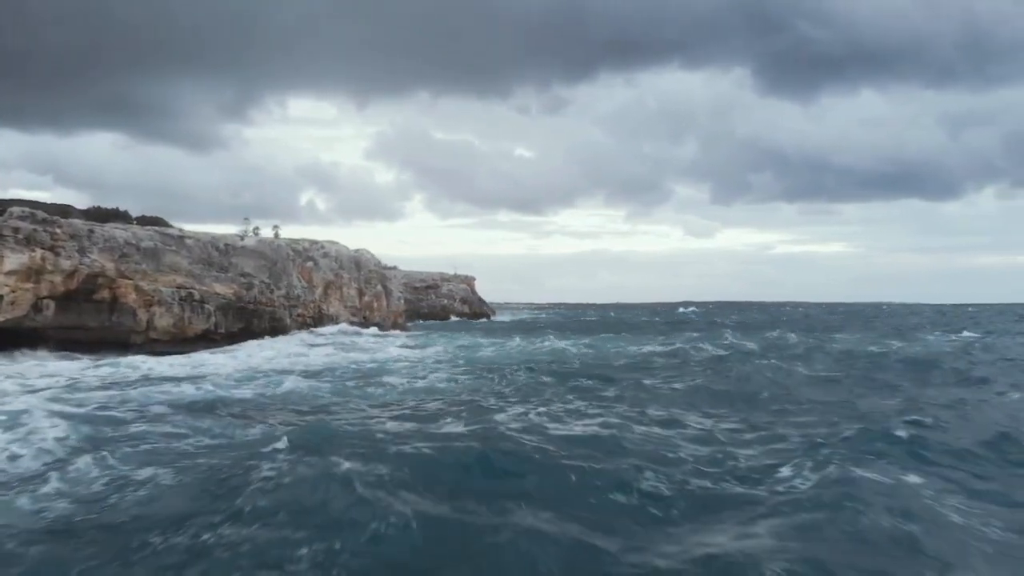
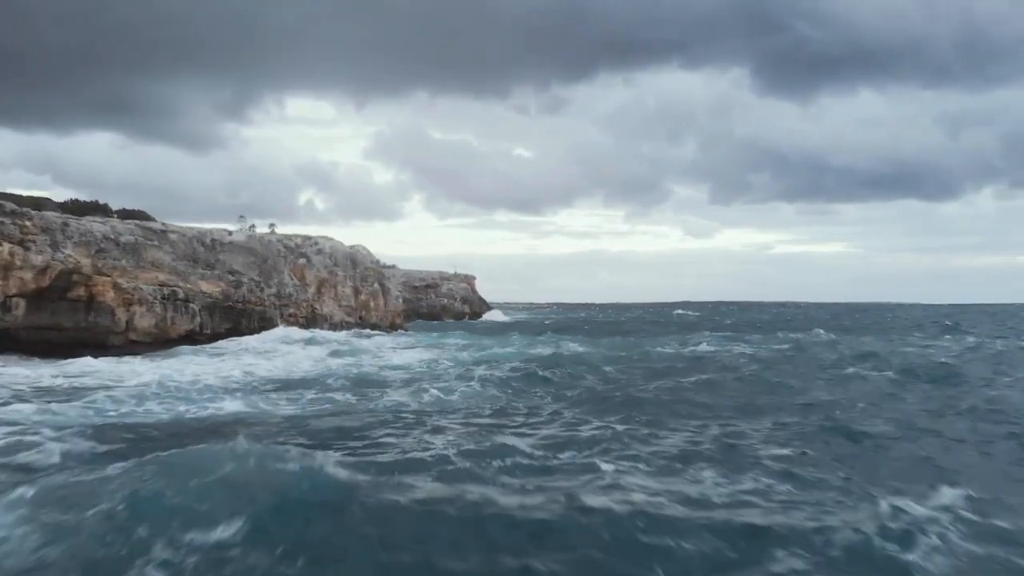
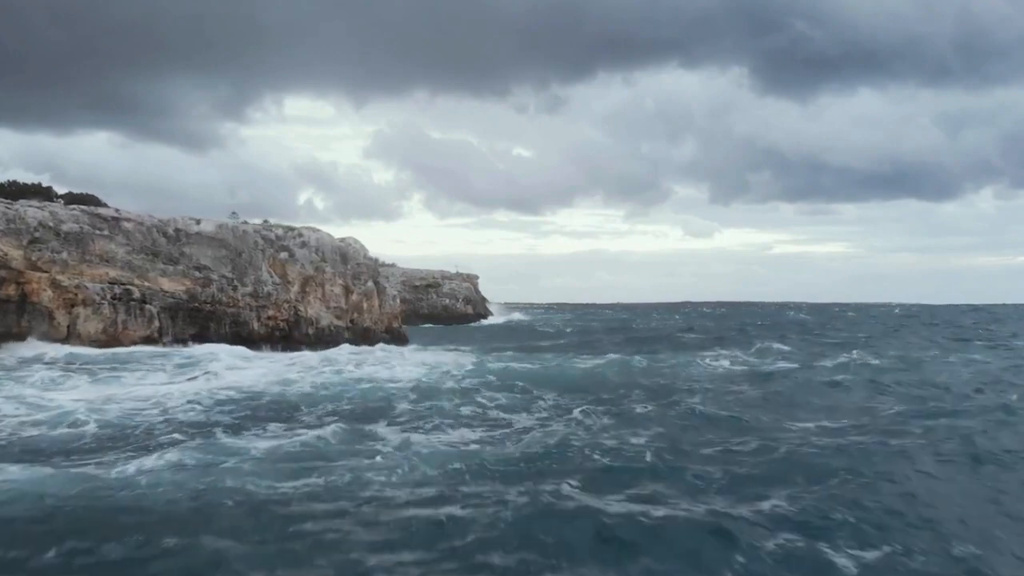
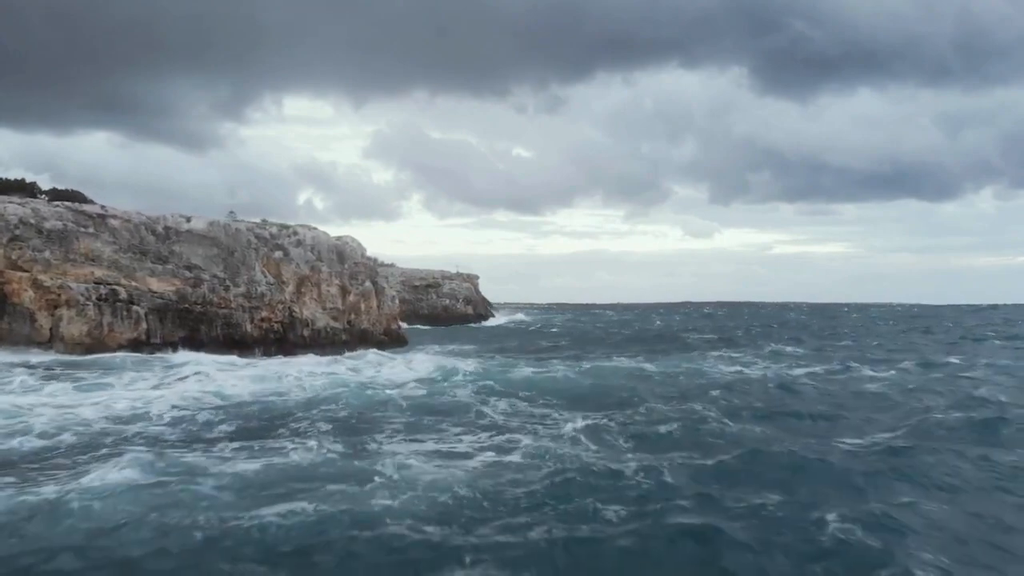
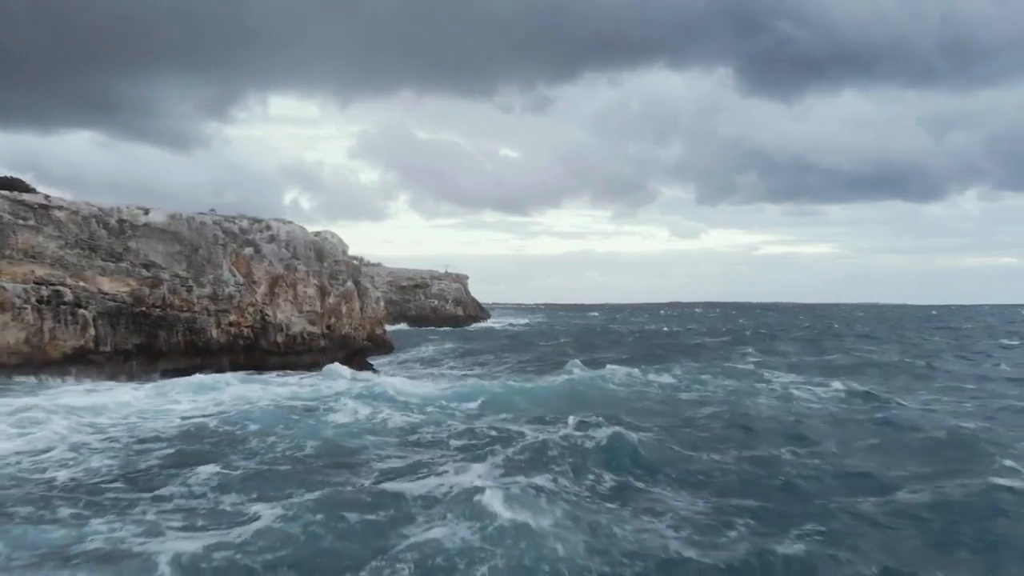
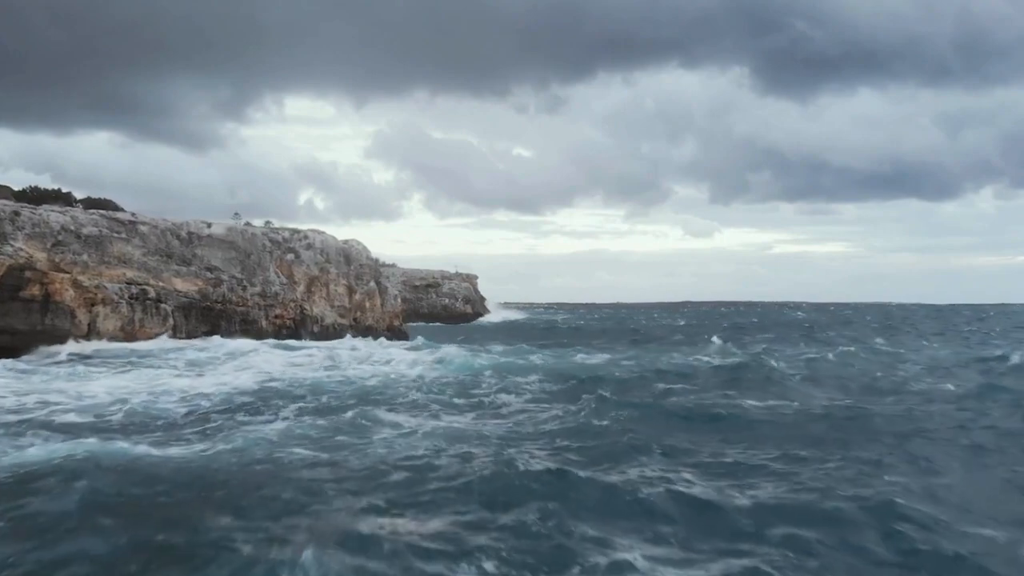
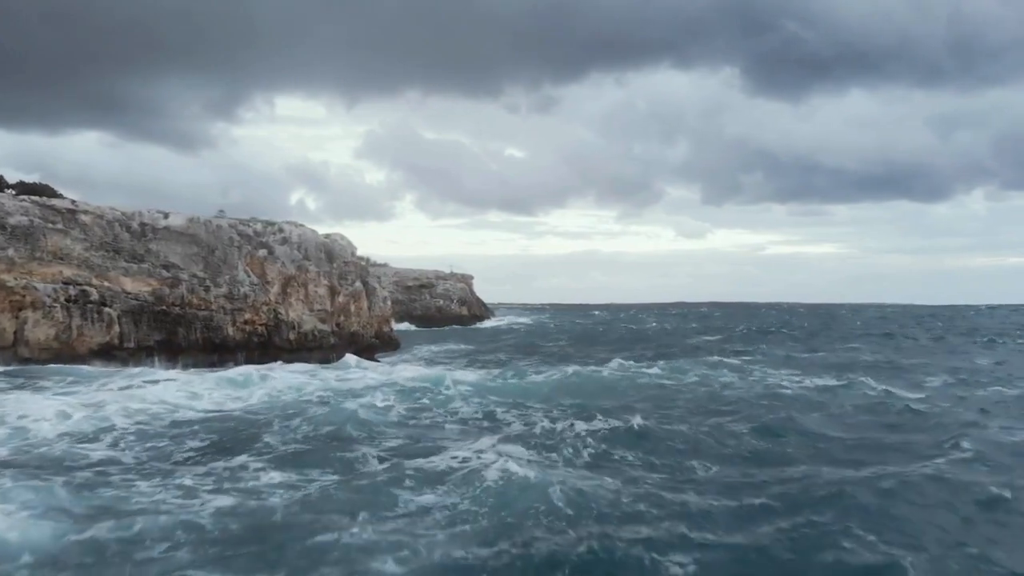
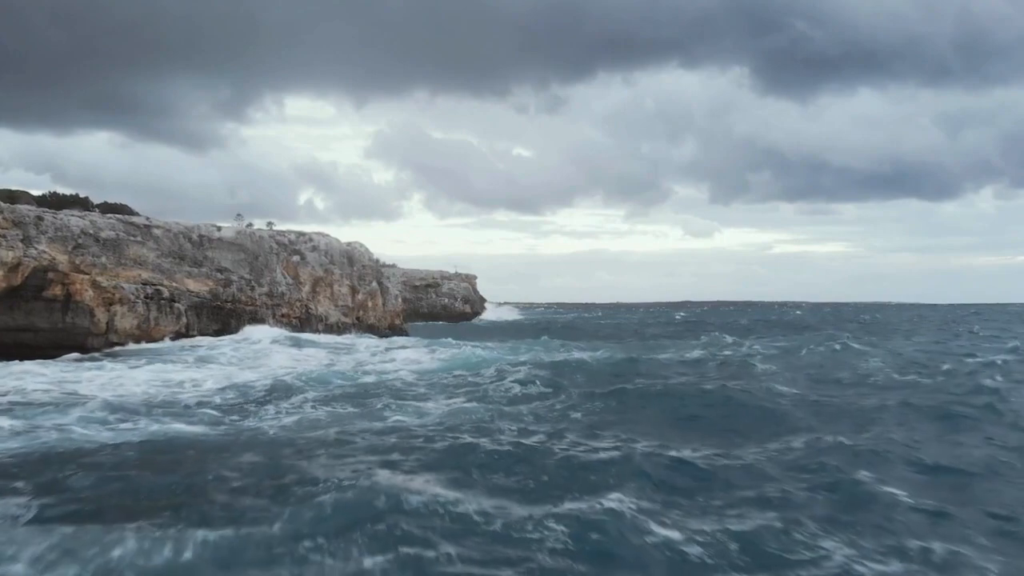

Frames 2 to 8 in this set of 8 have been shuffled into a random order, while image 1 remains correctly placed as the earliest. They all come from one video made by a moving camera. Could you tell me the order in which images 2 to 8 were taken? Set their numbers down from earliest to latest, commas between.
2, 8, 6, 3, 4, 7, 5
